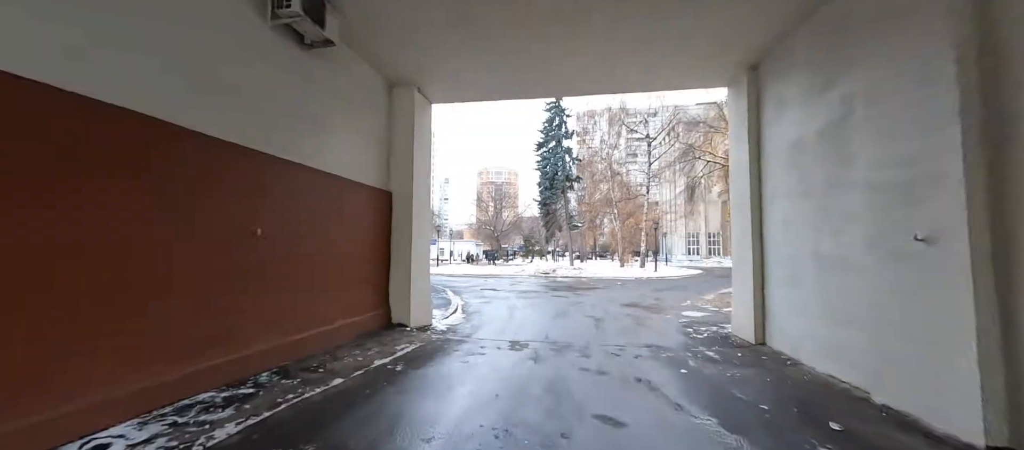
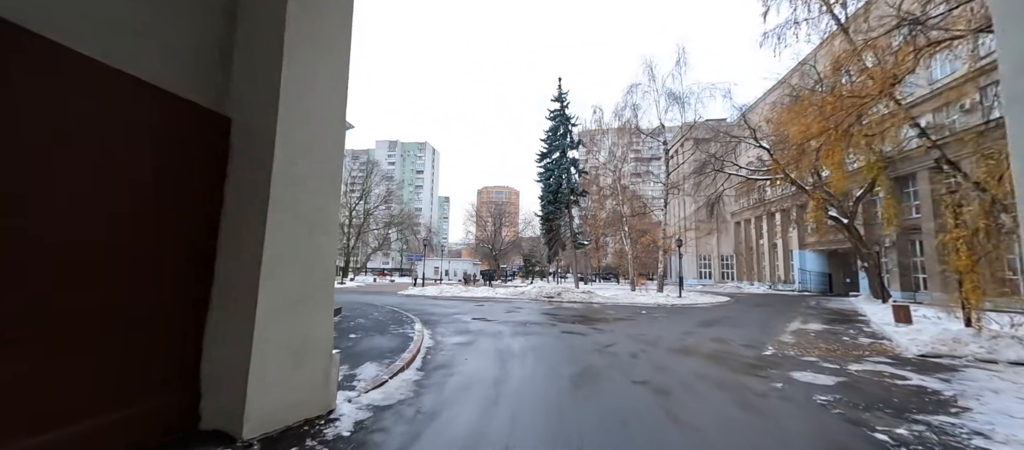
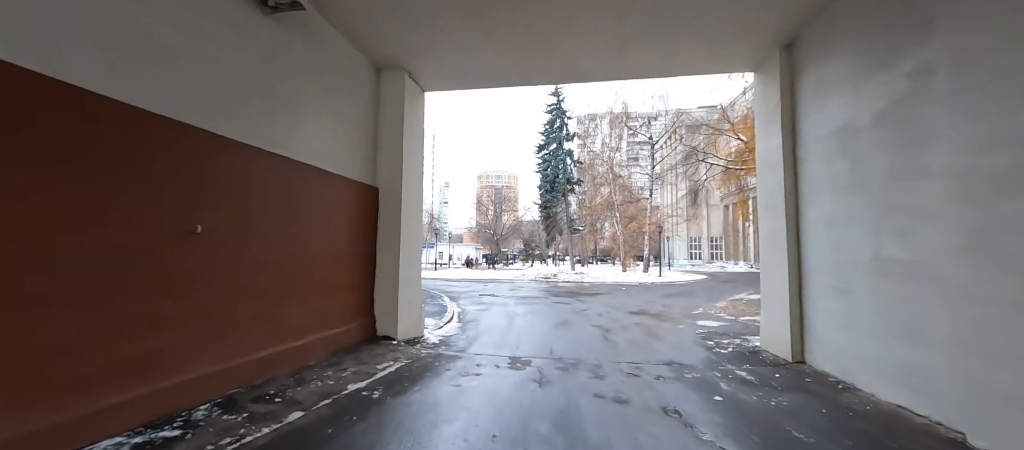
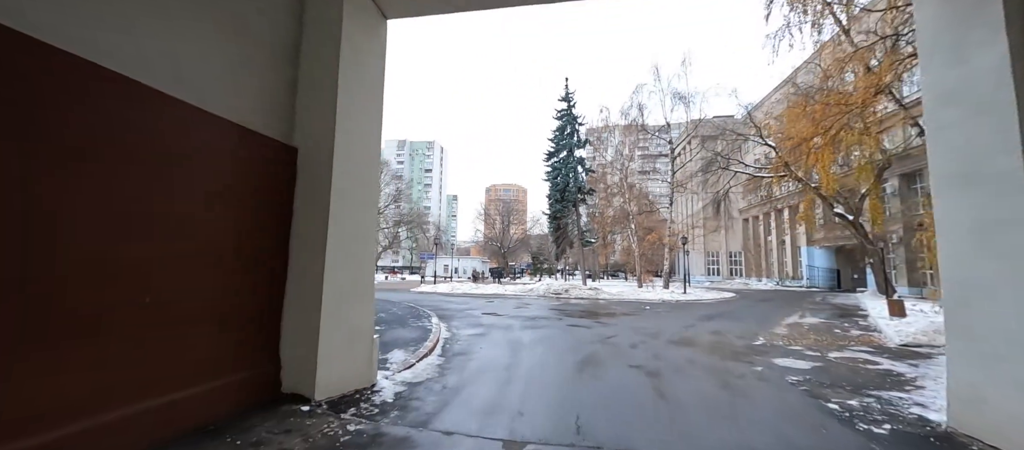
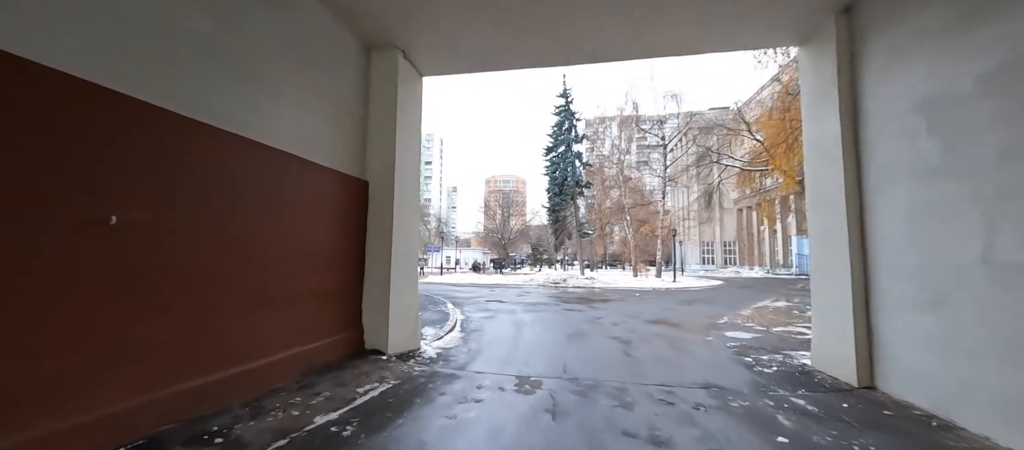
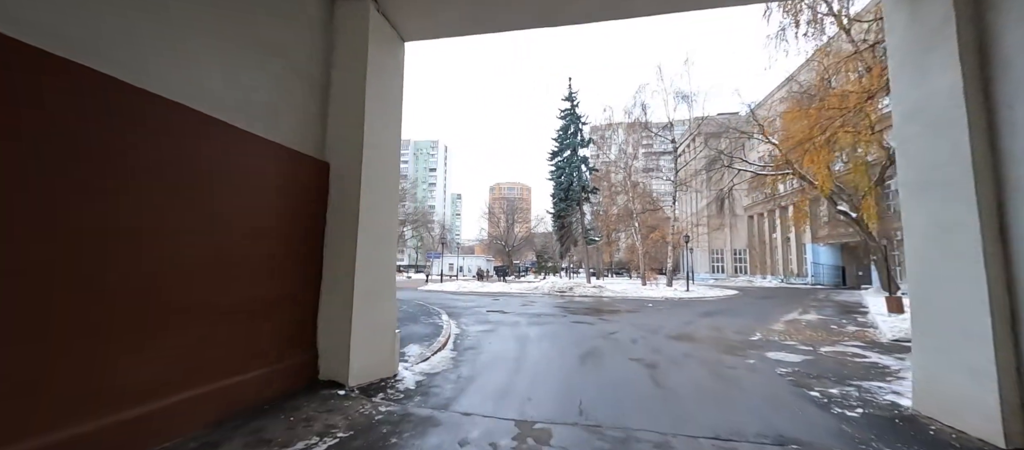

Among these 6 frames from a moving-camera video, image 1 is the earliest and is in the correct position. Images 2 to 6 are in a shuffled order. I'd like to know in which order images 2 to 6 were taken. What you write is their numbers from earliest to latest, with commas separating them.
3, 5, 6, 4, 2
